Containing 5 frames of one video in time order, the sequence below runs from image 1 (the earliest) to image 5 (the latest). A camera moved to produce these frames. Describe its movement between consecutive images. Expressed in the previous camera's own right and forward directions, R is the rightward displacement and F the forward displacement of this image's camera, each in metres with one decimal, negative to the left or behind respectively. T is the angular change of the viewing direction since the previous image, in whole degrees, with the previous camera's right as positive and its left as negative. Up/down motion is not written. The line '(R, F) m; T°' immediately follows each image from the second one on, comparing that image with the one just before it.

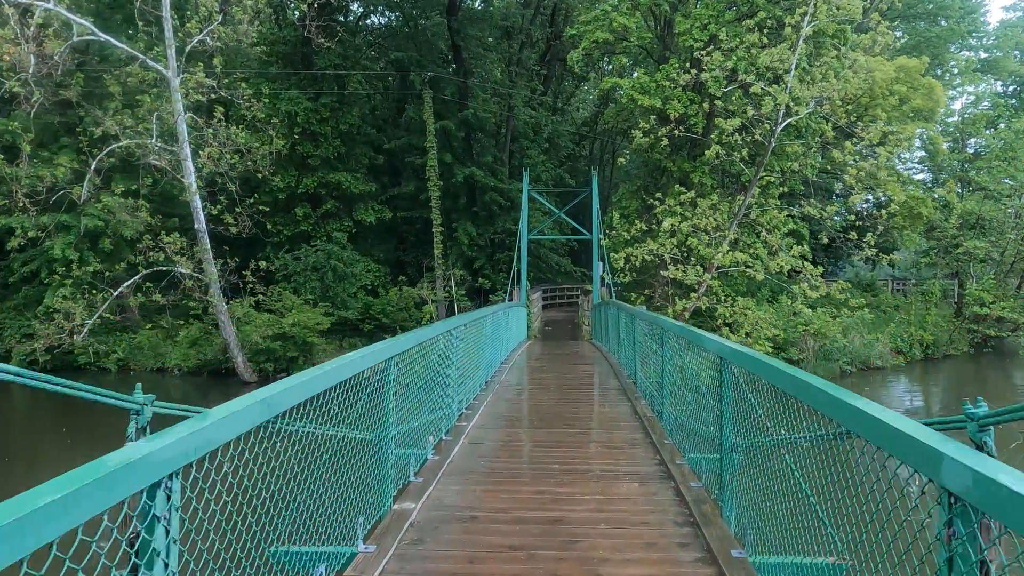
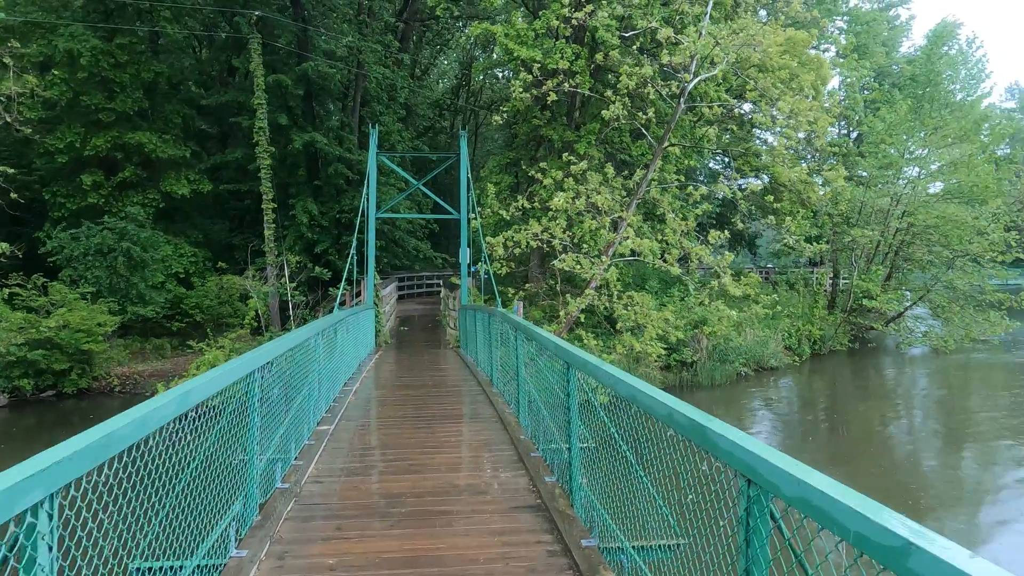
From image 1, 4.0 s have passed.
(+0.2, +2.8) m; +11°
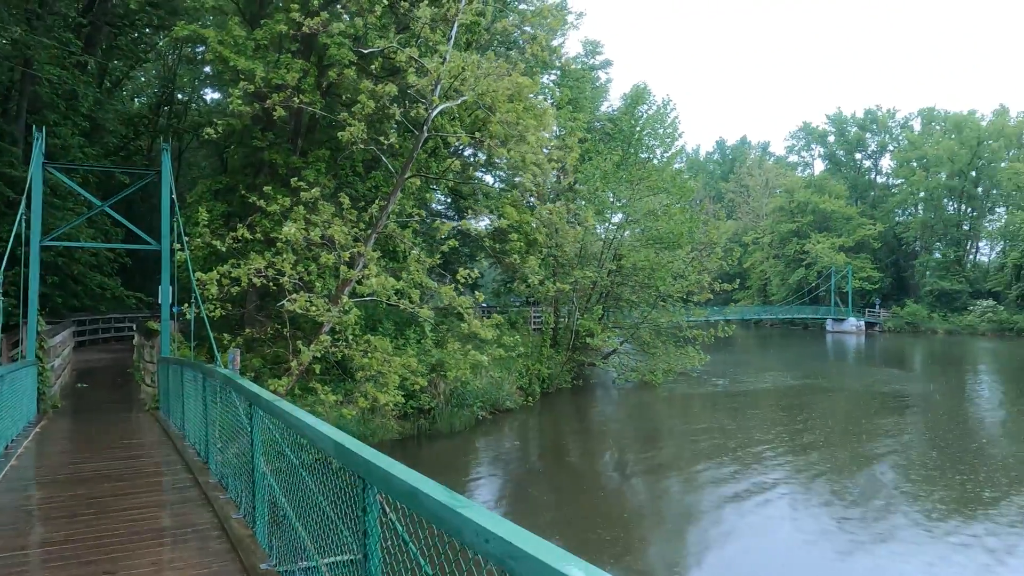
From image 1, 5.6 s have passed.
(-0.1, +1.1) m; +21°
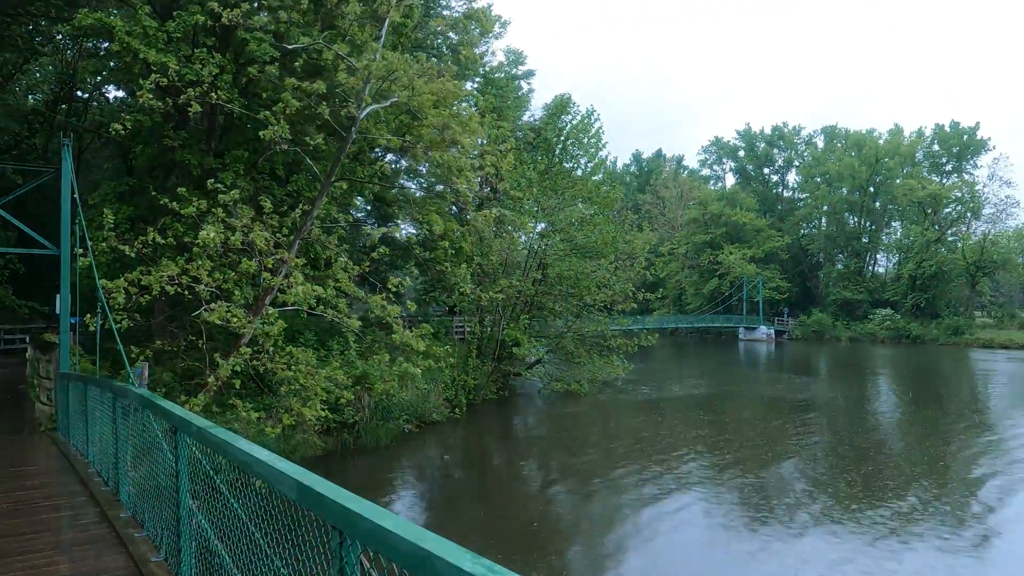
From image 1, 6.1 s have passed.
(-0.2, +0.3) m; +6°
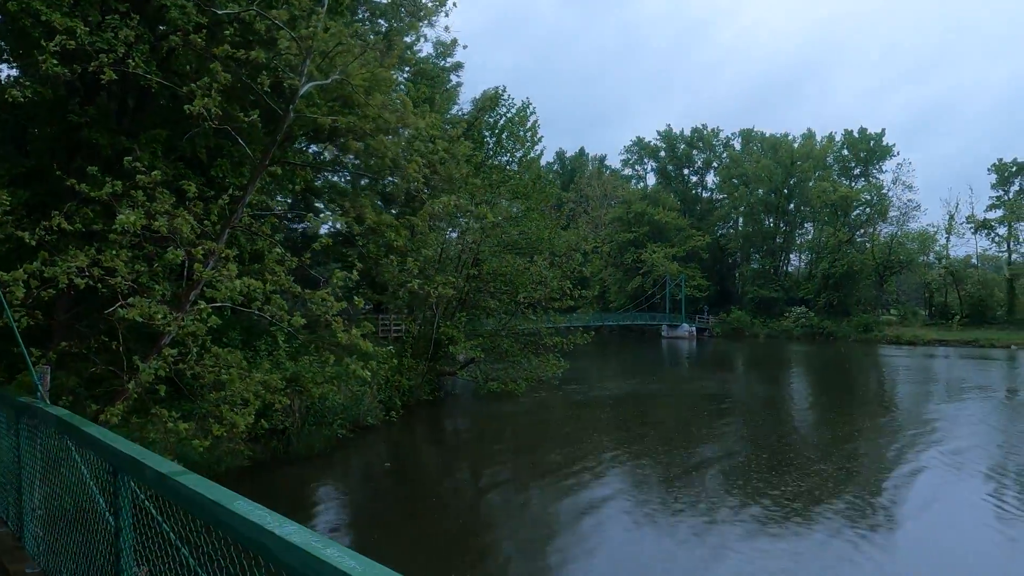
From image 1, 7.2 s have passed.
(-0.4, +0.6) m; +6°
